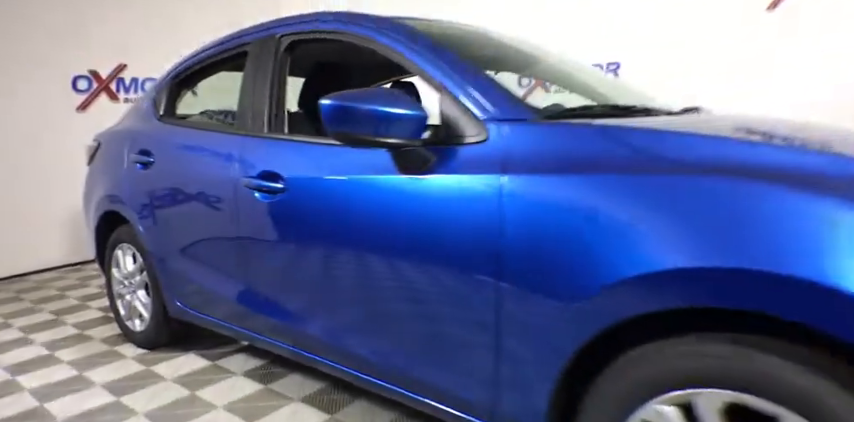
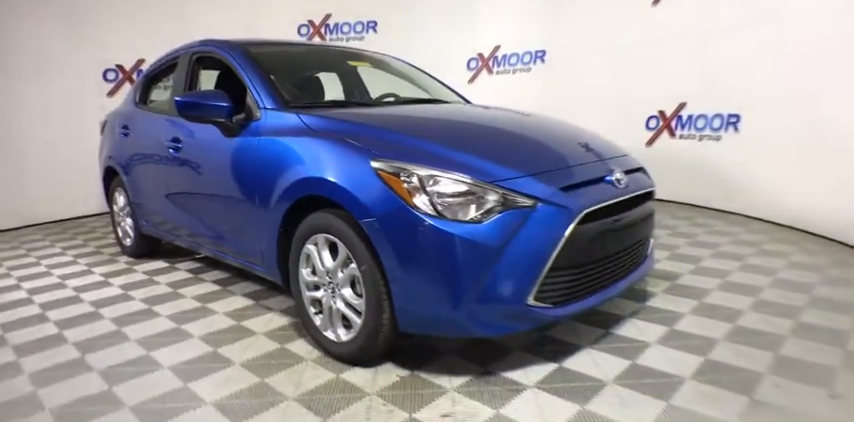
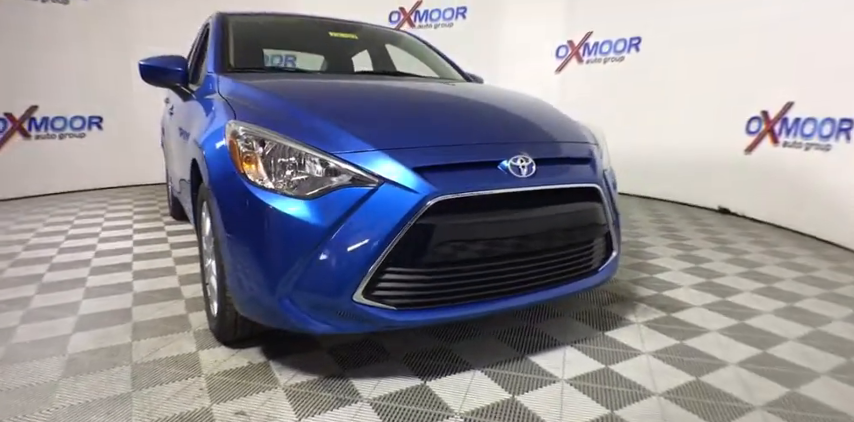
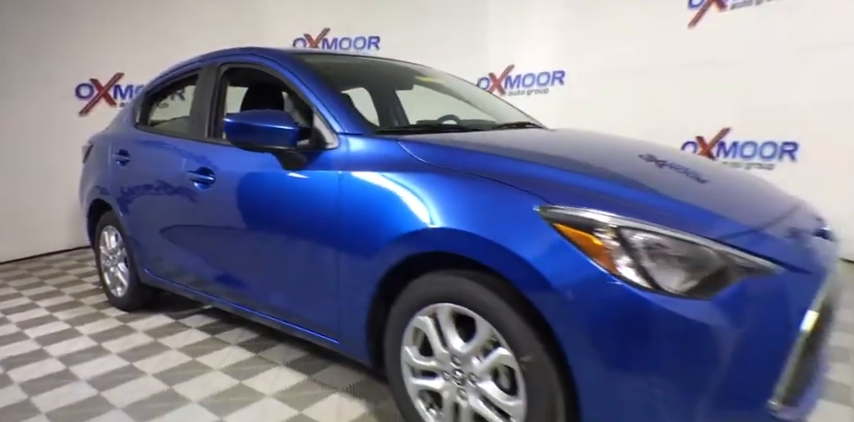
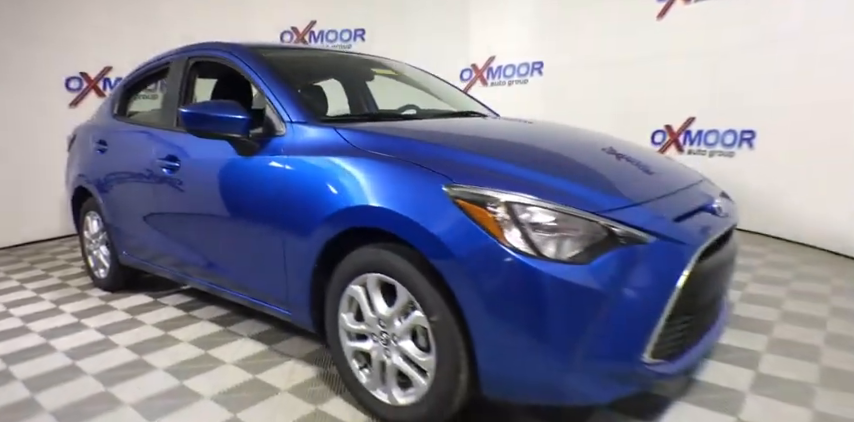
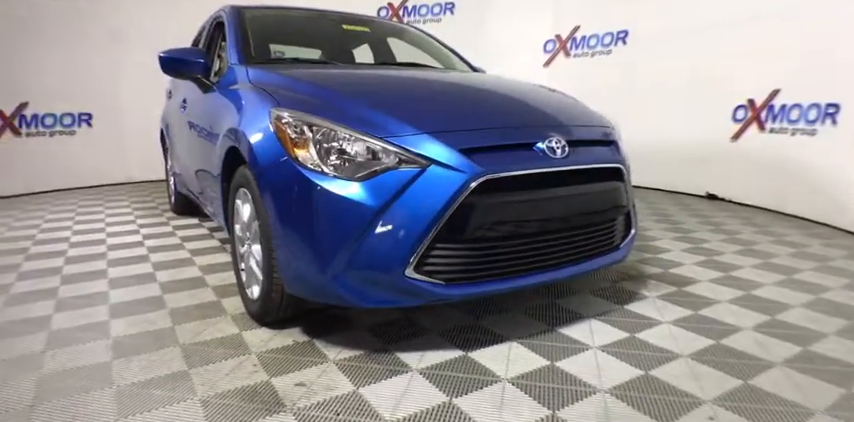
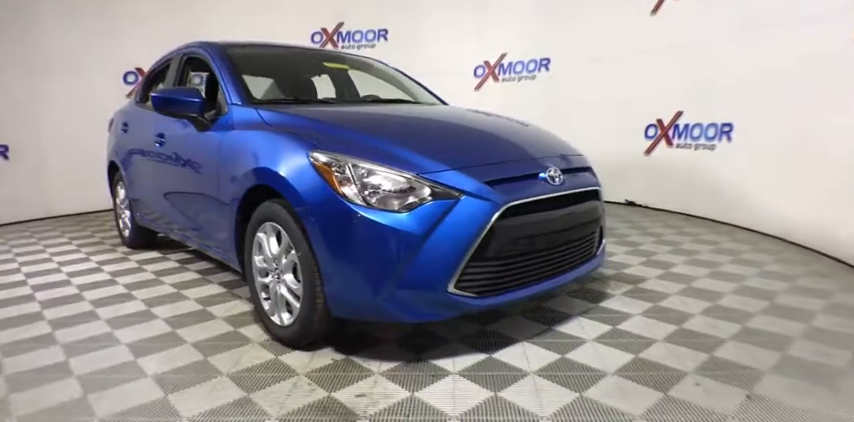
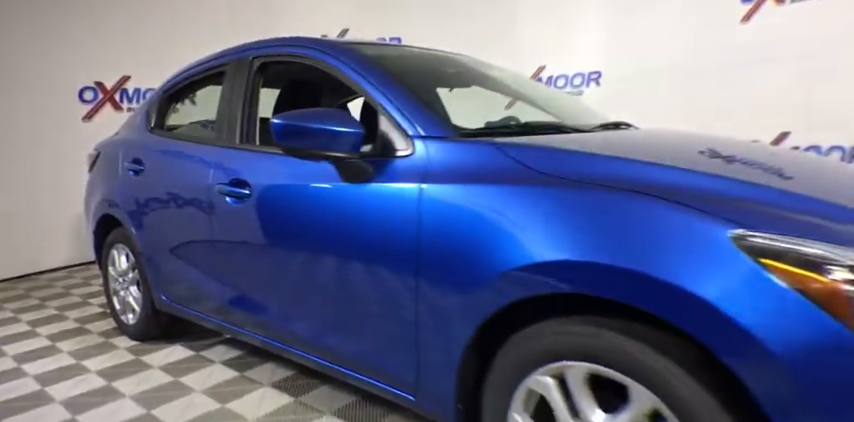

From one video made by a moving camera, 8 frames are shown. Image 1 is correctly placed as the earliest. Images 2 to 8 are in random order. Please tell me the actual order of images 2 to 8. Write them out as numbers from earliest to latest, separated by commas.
8, 4, 5, 2, 7, 6, 3
